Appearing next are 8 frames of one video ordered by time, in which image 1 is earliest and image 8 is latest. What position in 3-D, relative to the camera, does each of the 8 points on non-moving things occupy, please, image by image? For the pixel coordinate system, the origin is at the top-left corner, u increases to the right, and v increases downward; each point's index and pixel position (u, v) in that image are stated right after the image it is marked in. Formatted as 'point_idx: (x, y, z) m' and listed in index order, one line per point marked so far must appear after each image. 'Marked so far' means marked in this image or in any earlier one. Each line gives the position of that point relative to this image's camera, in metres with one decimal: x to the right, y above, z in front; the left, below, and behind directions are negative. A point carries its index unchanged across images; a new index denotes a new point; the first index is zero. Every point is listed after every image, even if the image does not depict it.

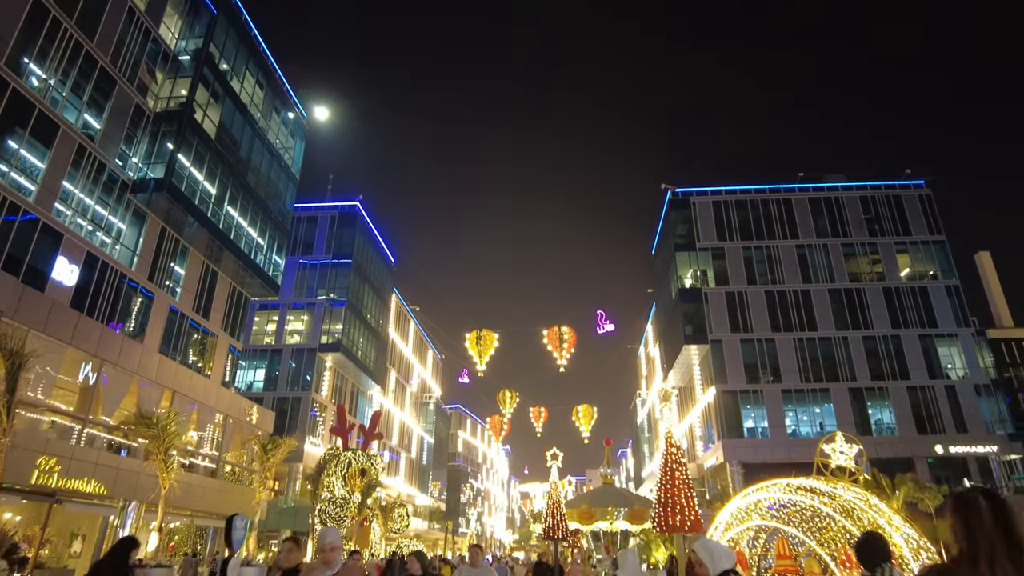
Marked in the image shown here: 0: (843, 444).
0: (+5.6, -2.6, +10.7) m
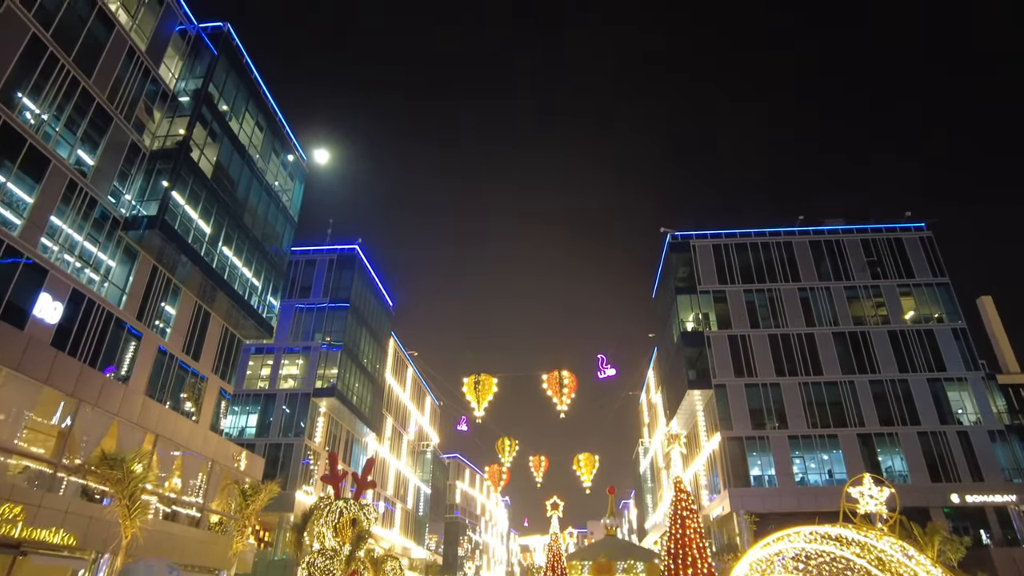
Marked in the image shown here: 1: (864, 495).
0: (+5.5, -3.0, +9.8) m
1: (+5.4, -3.1, +9.7) m
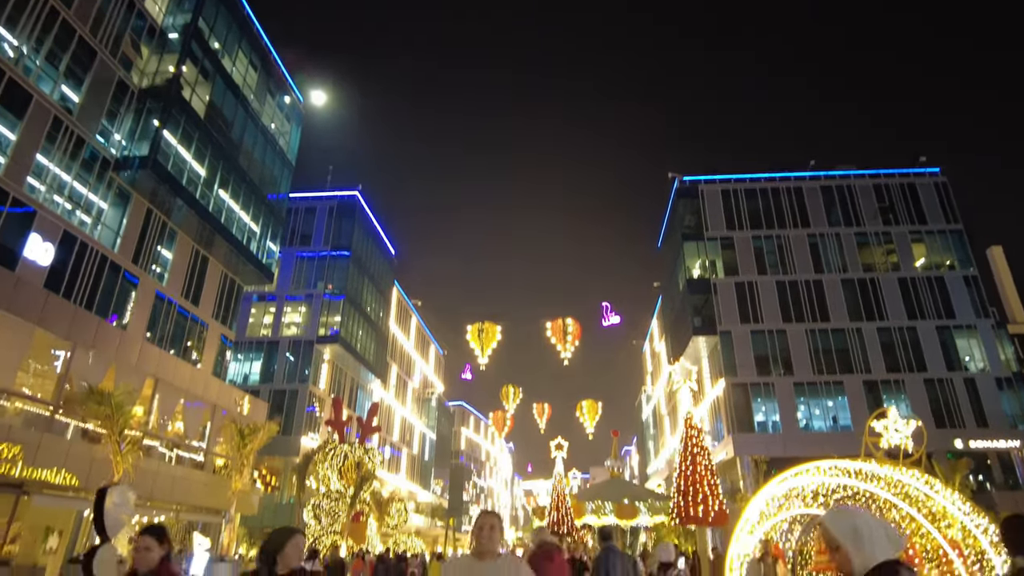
0: (+5.6, -1.9, +9.3) m
1: (+5.5, -2.1, +9.2) m
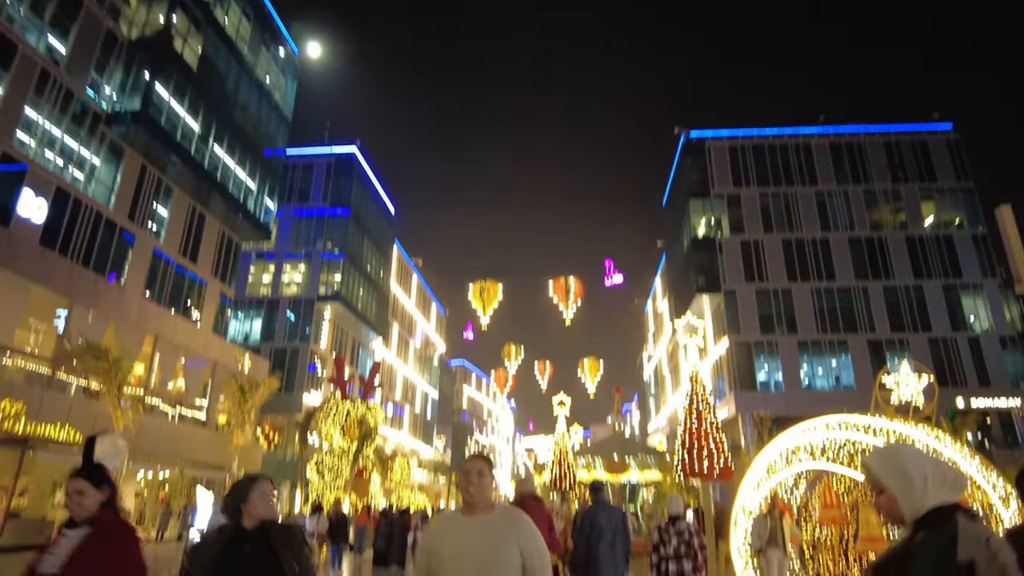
0: (+5.6, -1.2, +9.0) m
1: (+5.5, -1.4, +8.9) m
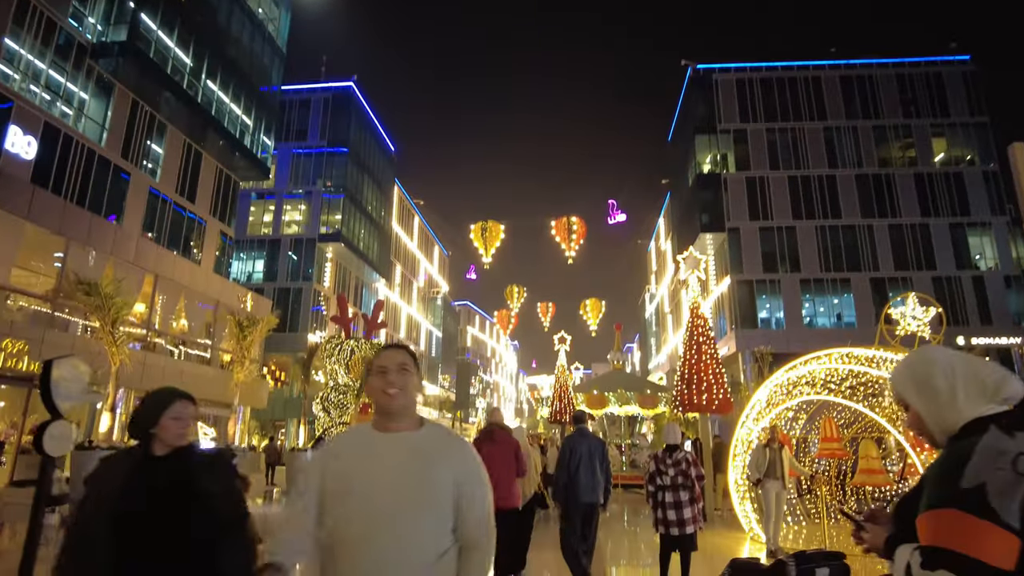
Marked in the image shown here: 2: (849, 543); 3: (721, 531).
0: (+5.6, -0.3, +8.8) m
1: (+5.5, -0.4, +8.8) m
2: (+4.8, -3.7, +9.2) m
3: (+3.3, -3.8, +10.0) m
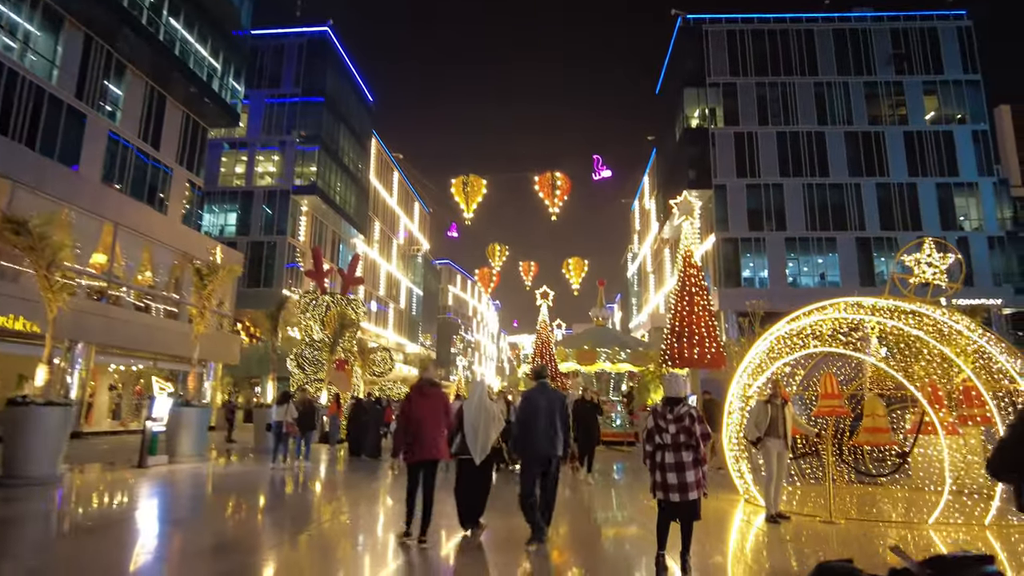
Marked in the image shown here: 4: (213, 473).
0: (+5.3, +0.4, +8.1) m
1: (+5.2, +0.3, +8.0) m
2: (+4.5, -2.9, +8.6) m
3: (+3.0, -3.0, +9.4) m
4: (-6.1, -3.8, +13.1) m
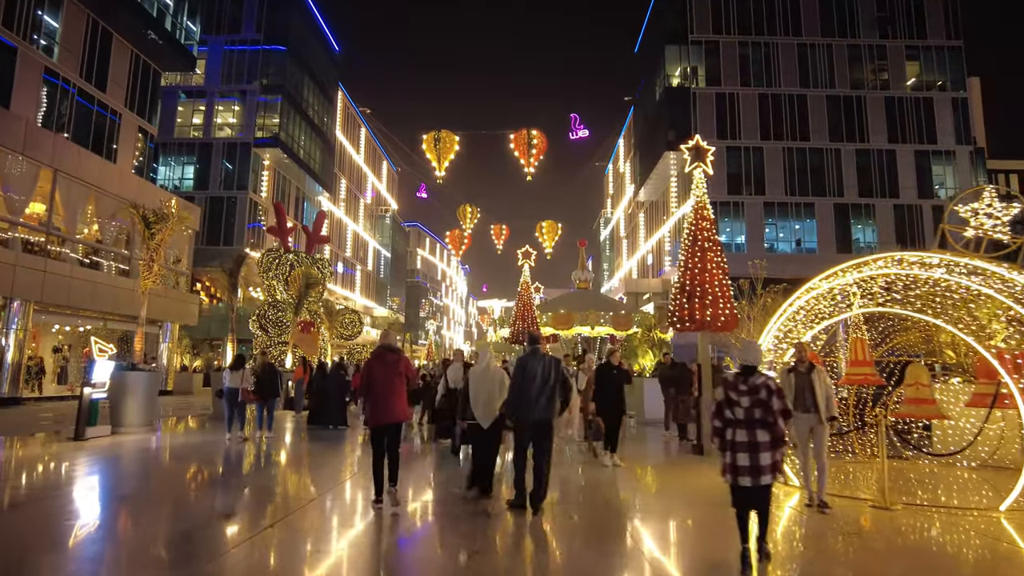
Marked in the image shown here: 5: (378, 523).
0: (+5.3, +0.9, +7.1) m
1: (+5.2, +0.8, +7.1) m
2: (+4.5, -2.4, +7.8) m
3: (+2.9, -2.4, +8.5) m
4: (-6.4, -2.9, +11.8) m
5: (-1.3, -2.4, +6.4) m
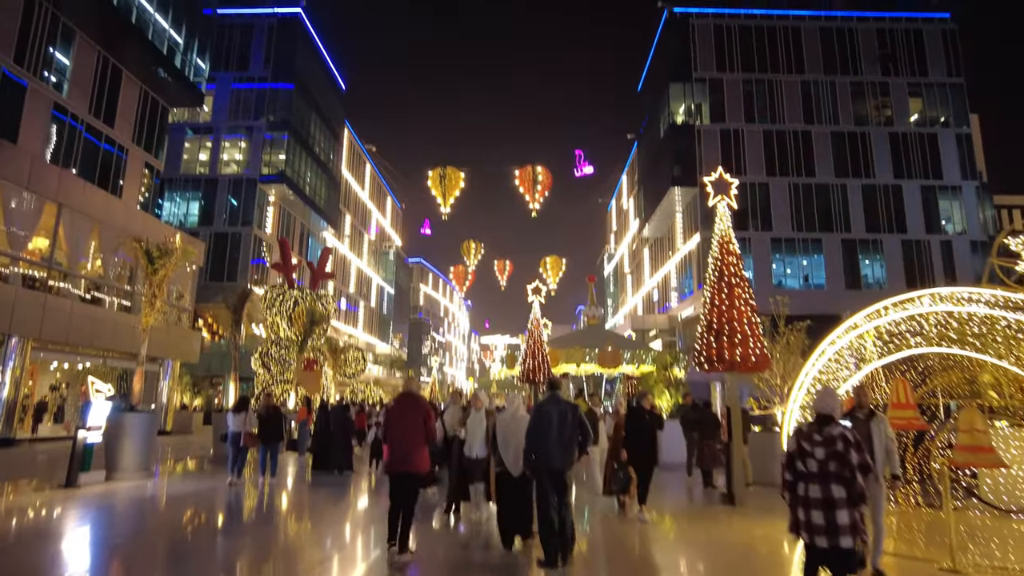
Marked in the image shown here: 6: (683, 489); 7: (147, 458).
0: (+5.5, +0.5, +6.7) m
1: (+5.4, +0.4, +6.7) m
2: (+4.7, -2.8, +7.2) m
3: (+3.1, -2.9, +8.0) m
4: (-6.2, -3.5, +11.2) m
5: (-1.1, -2.8, +5.8) m
6: (+3.1, -3.7, +11.7) m
7: (-7.2, -3.3, +12.7) m
